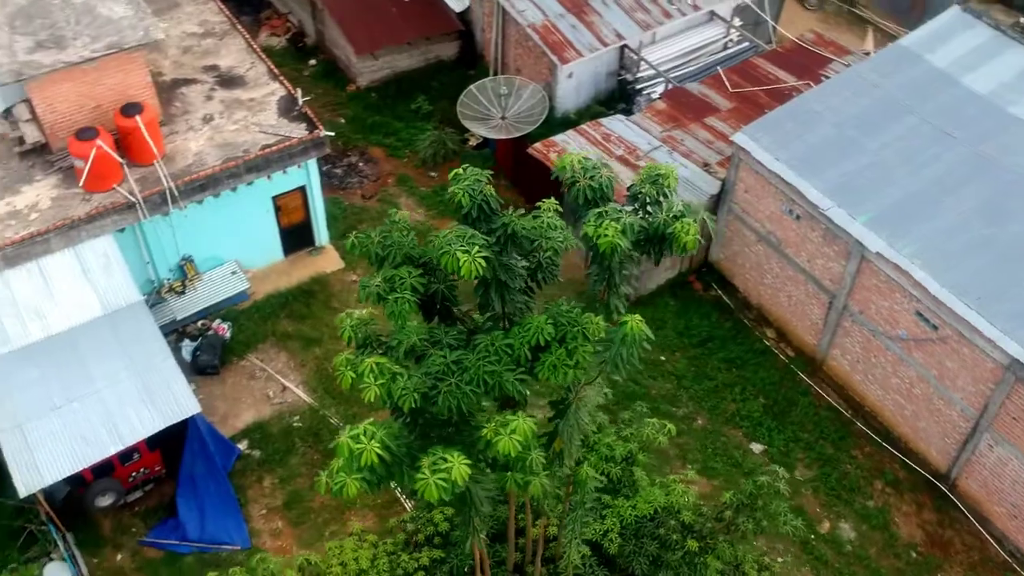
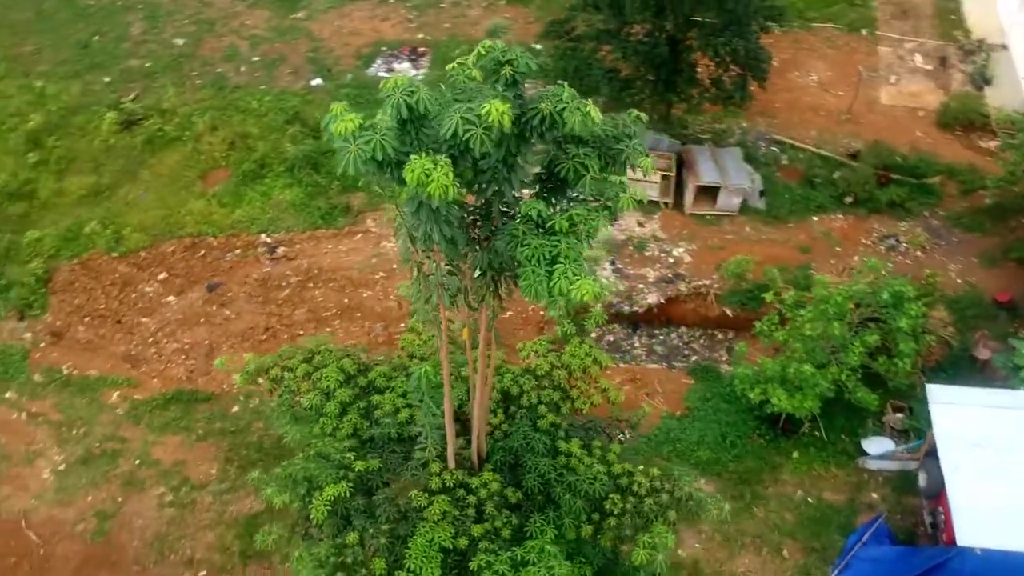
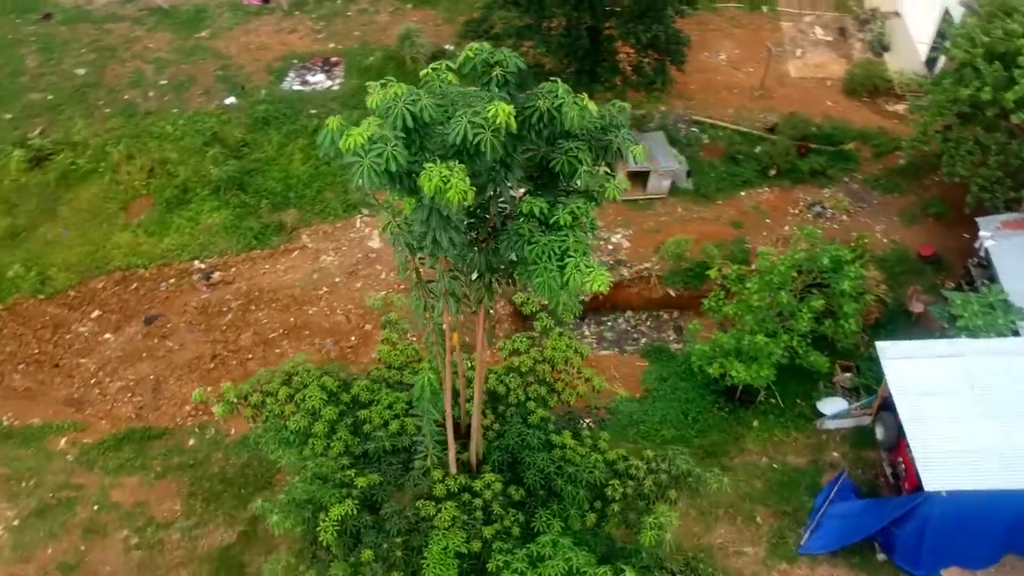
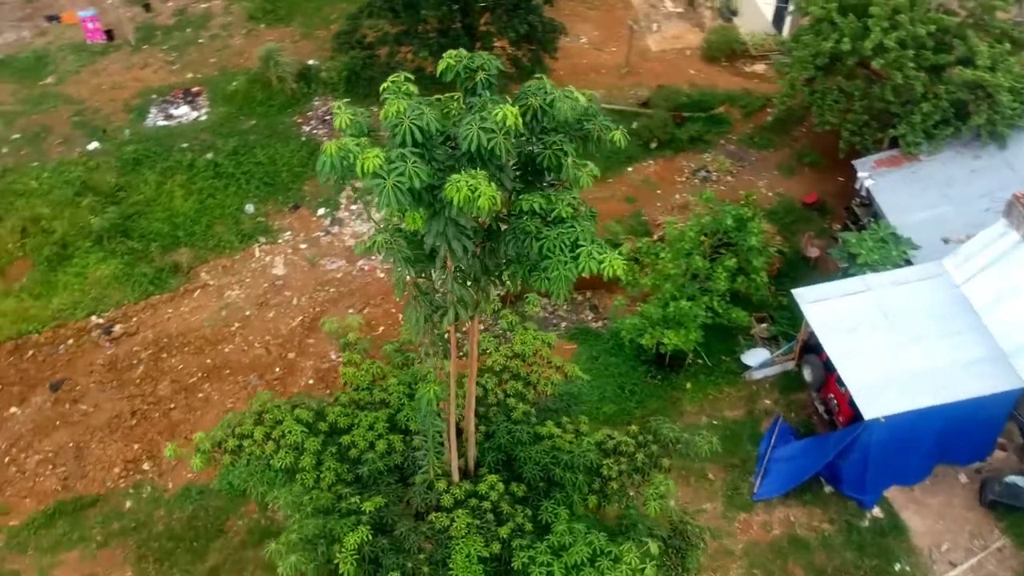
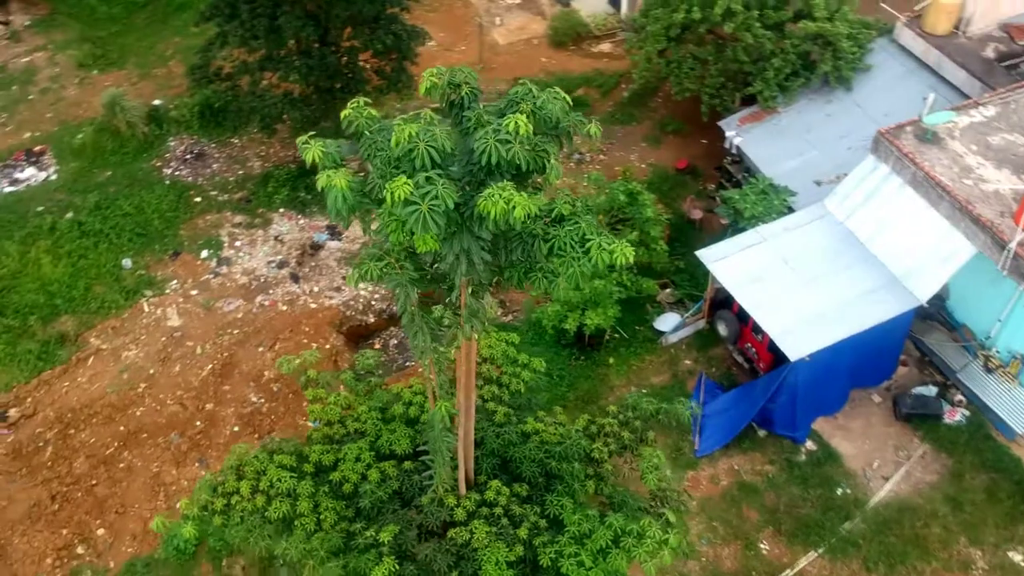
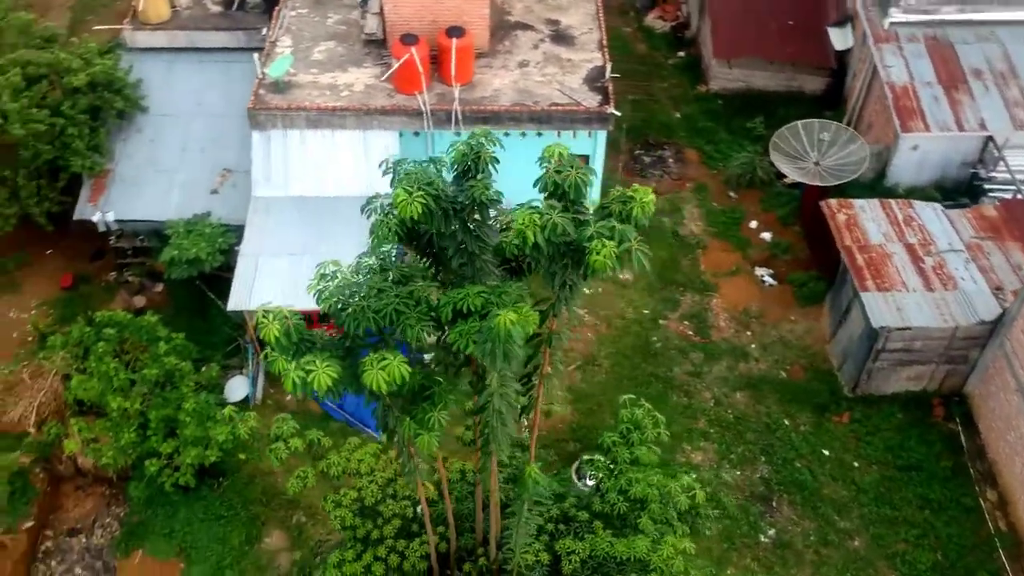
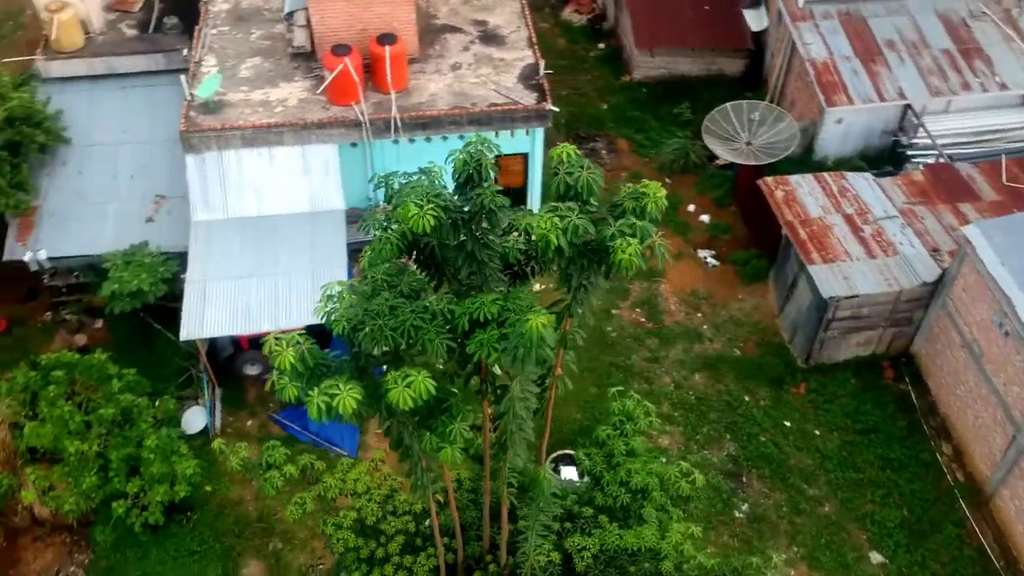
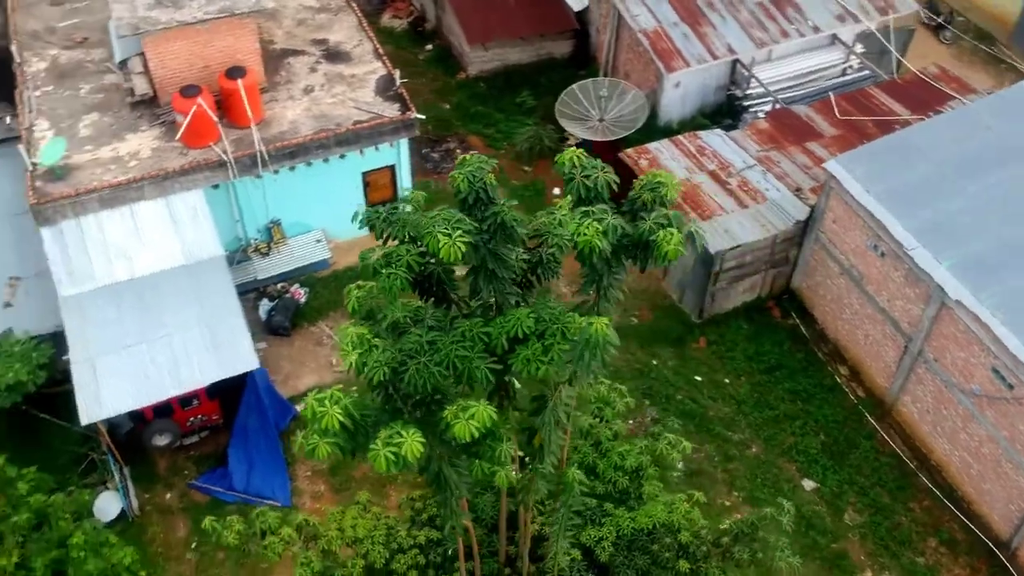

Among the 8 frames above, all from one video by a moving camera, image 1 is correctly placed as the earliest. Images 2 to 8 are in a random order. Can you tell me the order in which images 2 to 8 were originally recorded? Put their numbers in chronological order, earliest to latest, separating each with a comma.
8, 7, 6, 5, 4, 3, 2
